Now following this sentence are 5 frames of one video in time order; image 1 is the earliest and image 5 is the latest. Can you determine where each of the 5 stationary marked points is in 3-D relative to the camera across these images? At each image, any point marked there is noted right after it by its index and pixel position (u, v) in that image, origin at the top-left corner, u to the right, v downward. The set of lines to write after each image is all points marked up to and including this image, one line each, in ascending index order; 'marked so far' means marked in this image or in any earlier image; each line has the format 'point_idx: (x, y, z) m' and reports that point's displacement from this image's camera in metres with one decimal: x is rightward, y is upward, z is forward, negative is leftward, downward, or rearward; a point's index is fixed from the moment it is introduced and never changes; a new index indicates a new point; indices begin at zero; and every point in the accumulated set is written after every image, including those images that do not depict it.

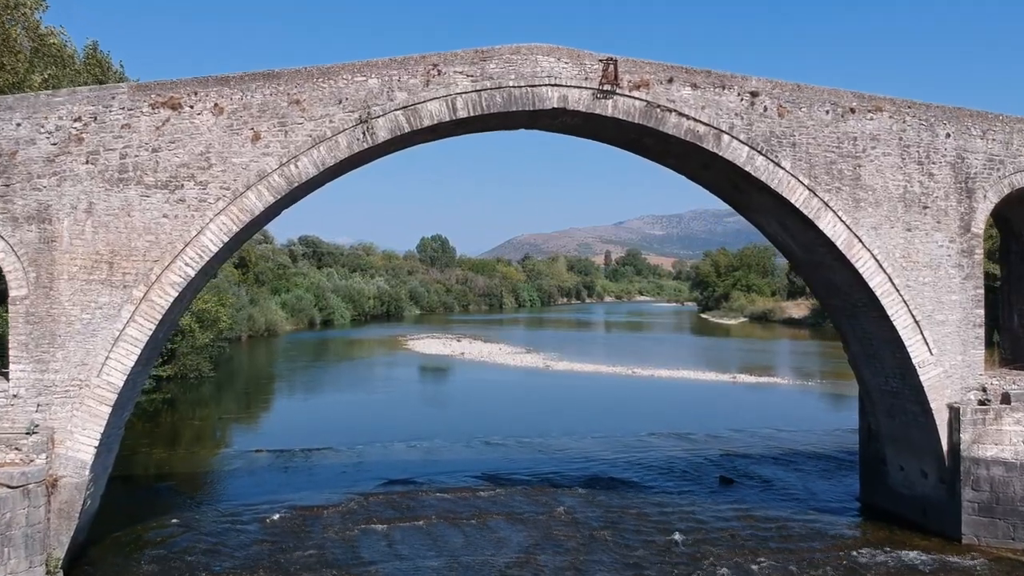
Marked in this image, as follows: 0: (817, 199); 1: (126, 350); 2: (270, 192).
0: (+3.4, +1.0, +8.6) m
1: (-3.7, -0.6, +7.5) m
2: (-2.4, +1.0, +7.7) m
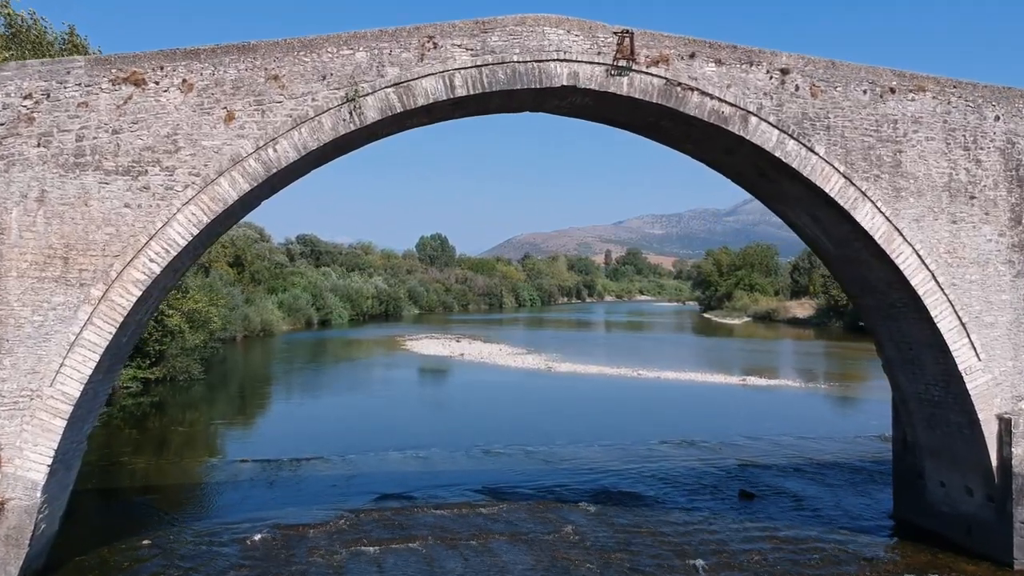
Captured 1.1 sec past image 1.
0: (+3.4, +1.0, +7.7) m
1: (-3.7, -0.6, +6.7) m
2: (-2.4, +1.0, +6.9) m
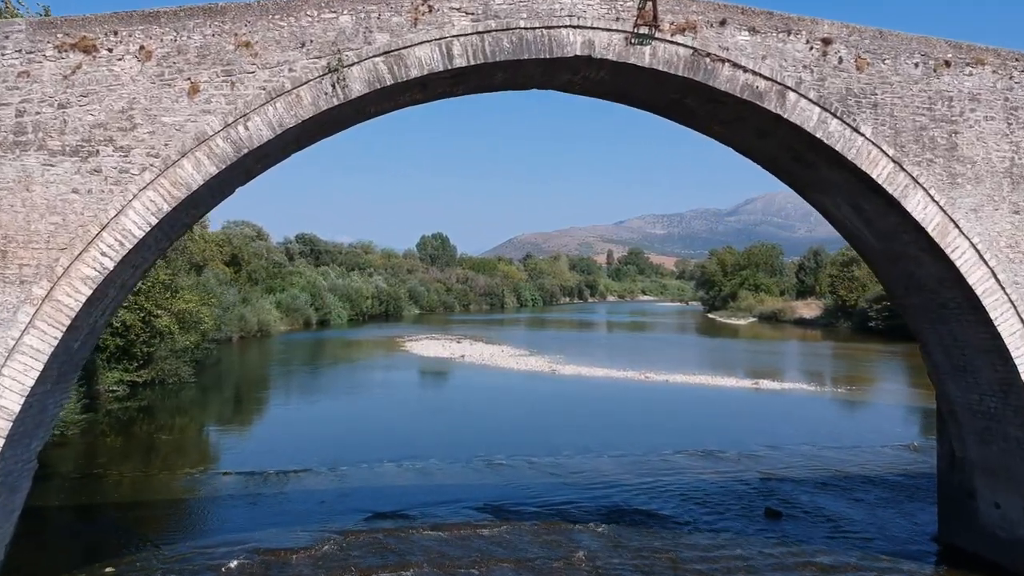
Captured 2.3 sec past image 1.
0: (+3.5, +1.0, +6.8) m
1: (-3.6, -0.6, +5.8) m
2: (-2.3, +1.0, +6.0) m
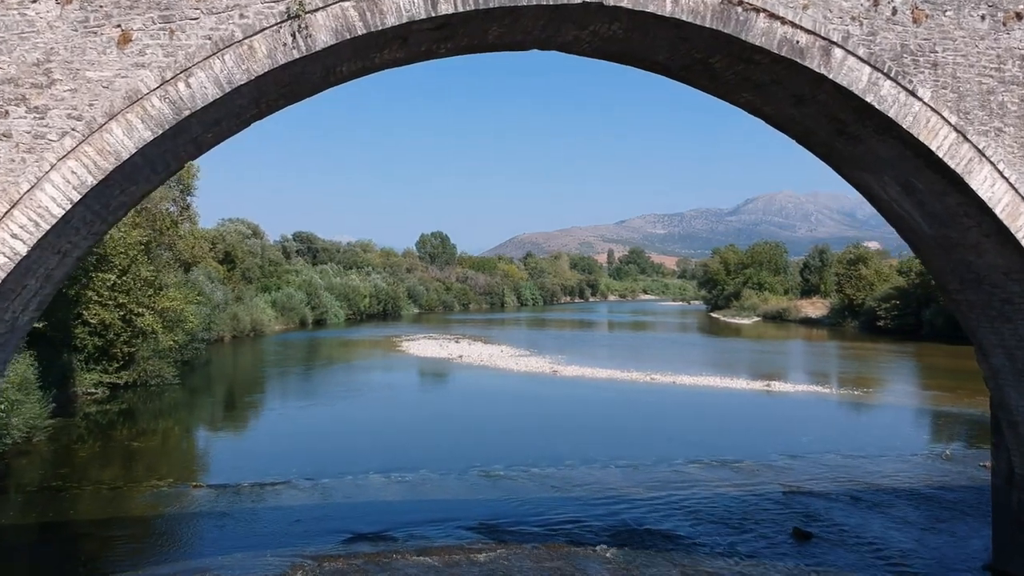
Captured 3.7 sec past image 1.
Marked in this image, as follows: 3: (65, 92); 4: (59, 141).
0: (+3.4, +1.1, +5.8) m
1: (-3.7, -0.5, +4.8) m
2: (-2.4, +1.0, +5.0) m
3: (-2.8, +1.3, +4.9) m
4: (-2.9, +0.9, +4.9) m
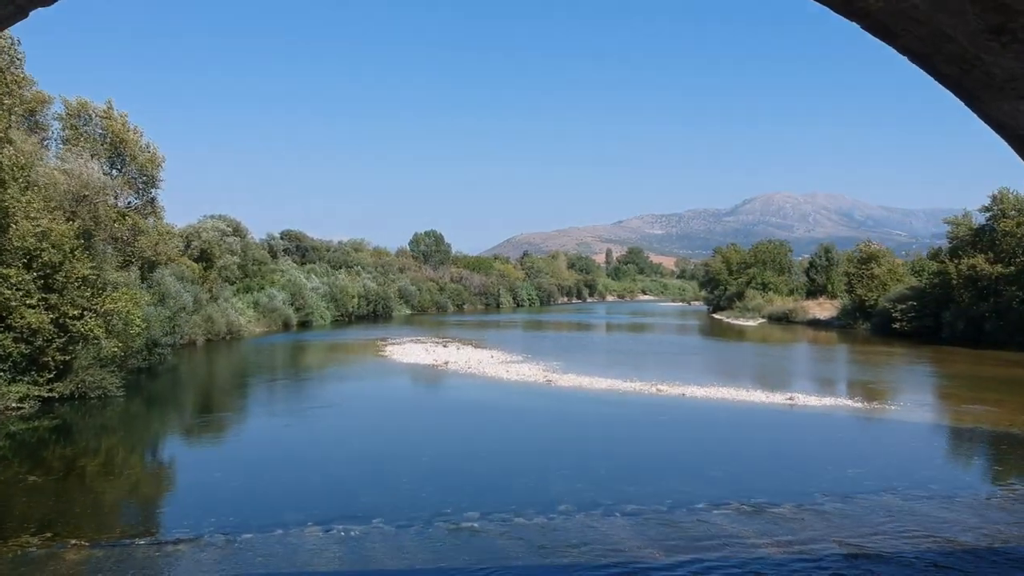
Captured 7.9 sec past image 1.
0: (+3.2, +1.1, +3.4) m
1: (-3.9, -0.5, +2.3) m
2: (-2.6, +1.1, +2.5) m
3: (-3.1, +1.3, +2.5) m
4: (-3.1, +0.9, +2.5) m
